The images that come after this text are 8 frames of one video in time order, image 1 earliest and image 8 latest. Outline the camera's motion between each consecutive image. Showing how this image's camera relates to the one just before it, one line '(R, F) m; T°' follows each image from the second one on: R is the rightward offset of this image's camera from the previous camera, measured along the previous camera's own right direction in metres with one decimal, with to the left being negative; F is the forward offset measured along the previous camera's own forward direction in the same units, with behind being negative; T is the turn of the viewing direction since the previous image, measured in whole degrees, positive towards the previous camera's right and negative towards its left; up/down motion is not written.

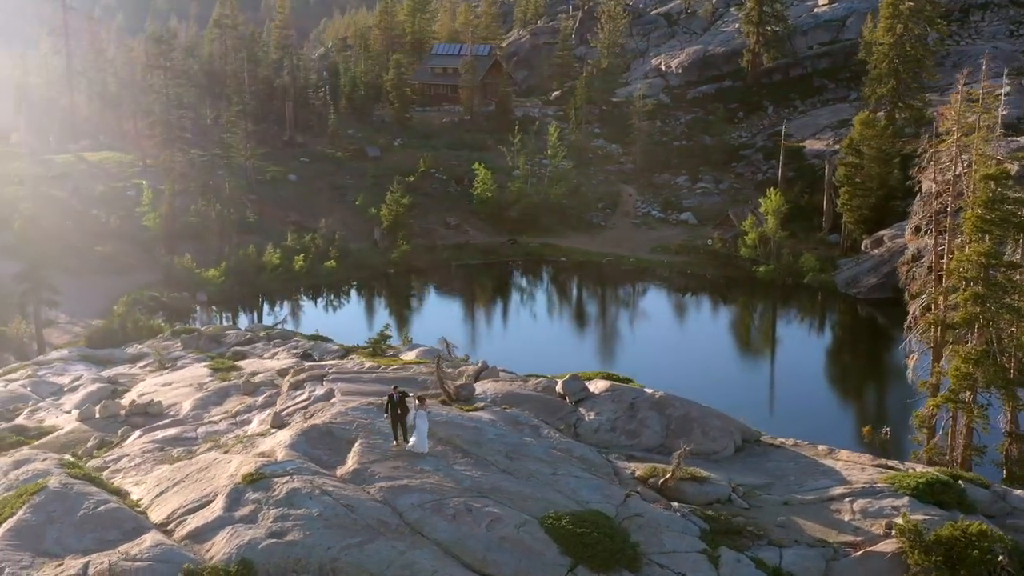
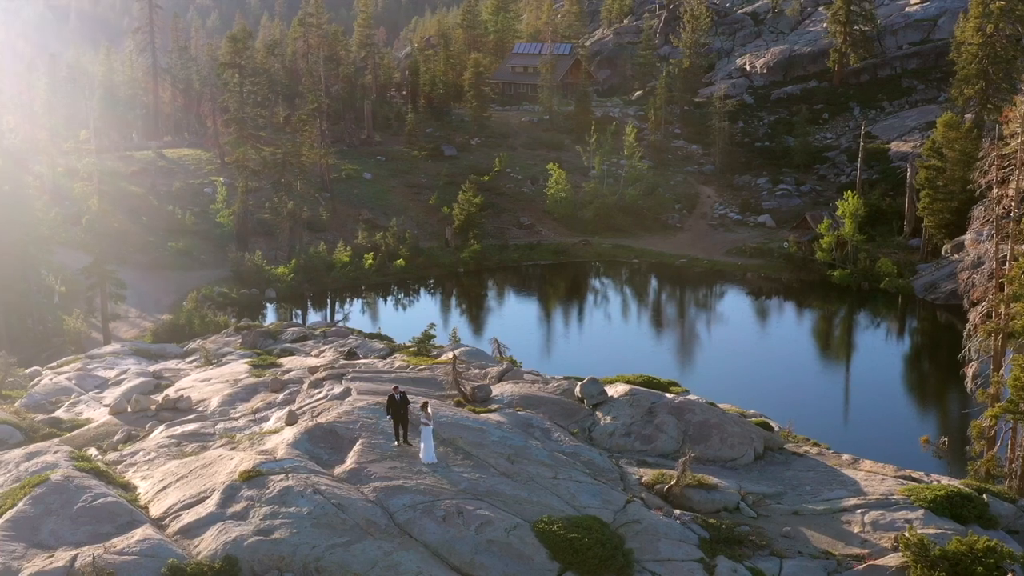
(+1.3, +0.1) m; -4°
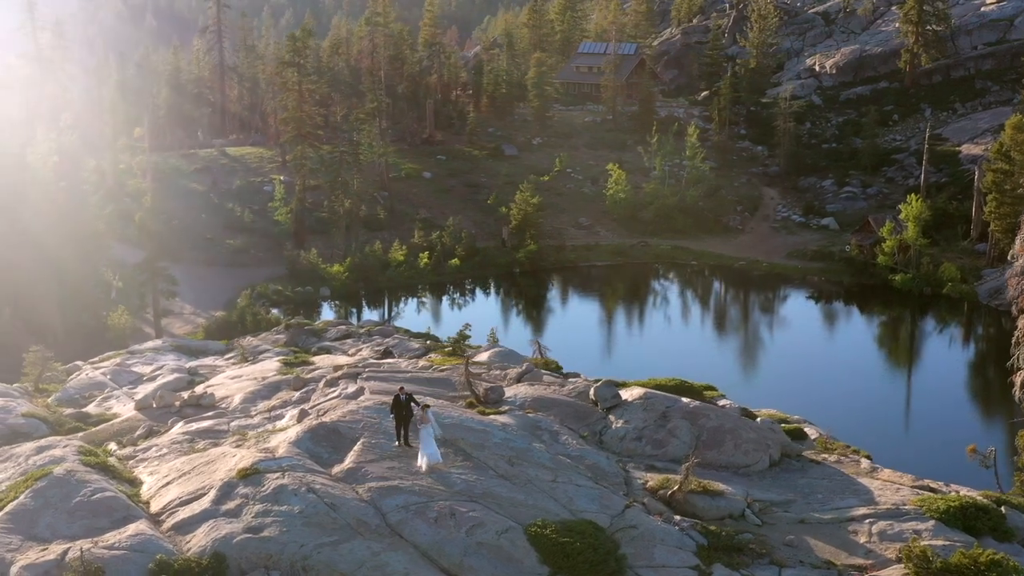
(+1.1, +0.1) m; -3°
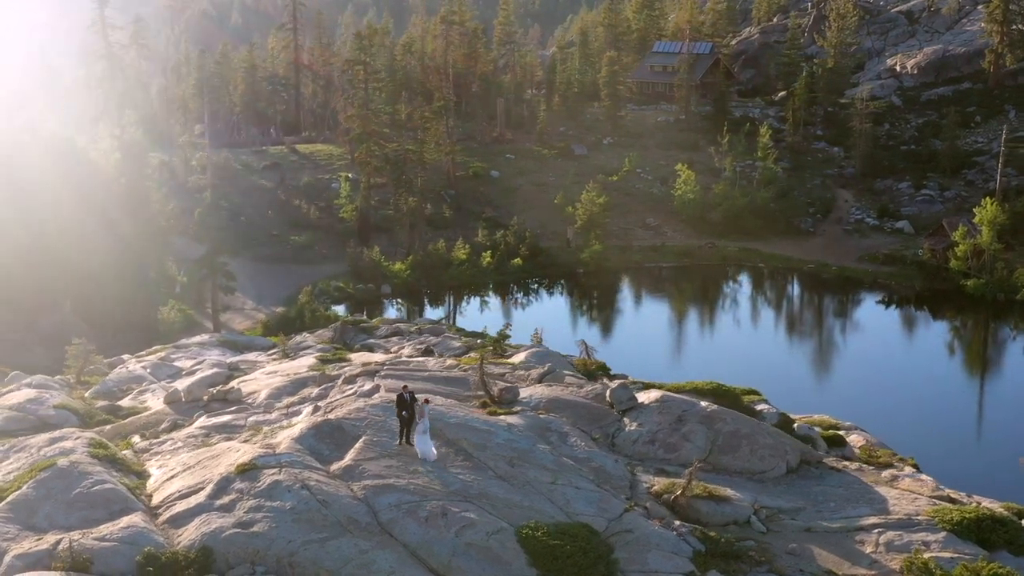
(+1.2, +0.1) m; -4°
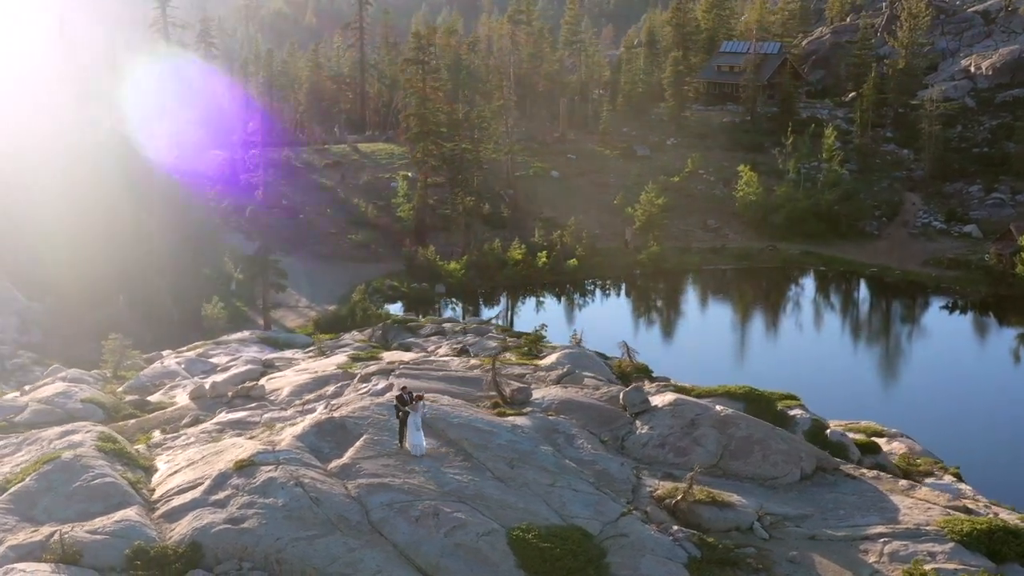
(+1.1, +0.1) m; -3°
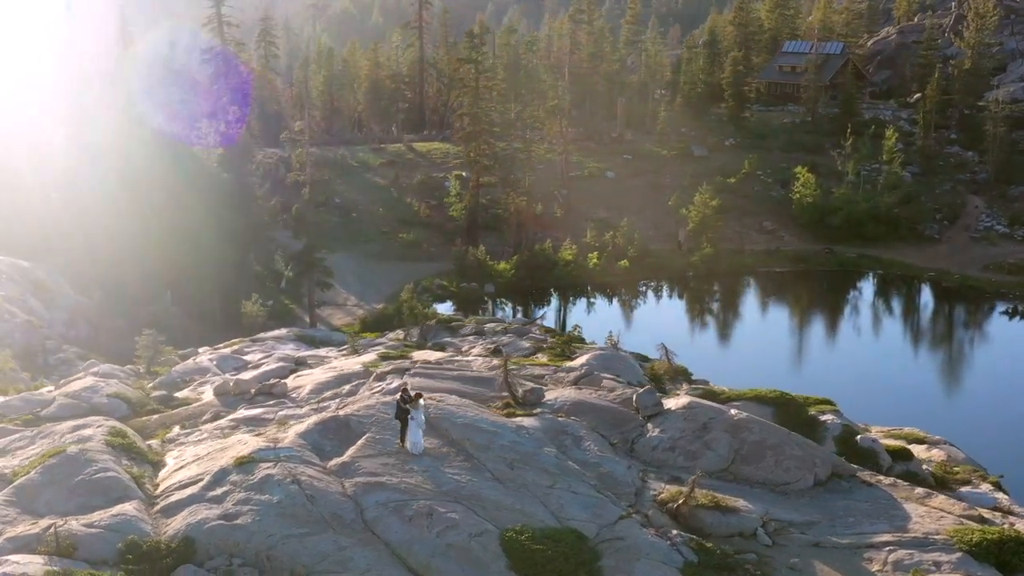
(+1.0, +0.1) m; -3°
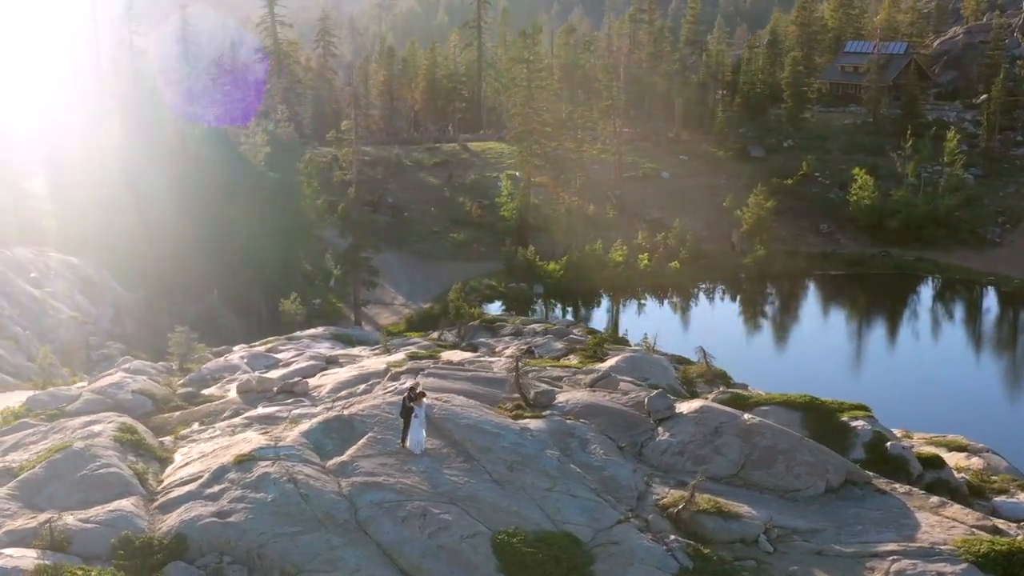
(+1.0, +0.1) m; -3°
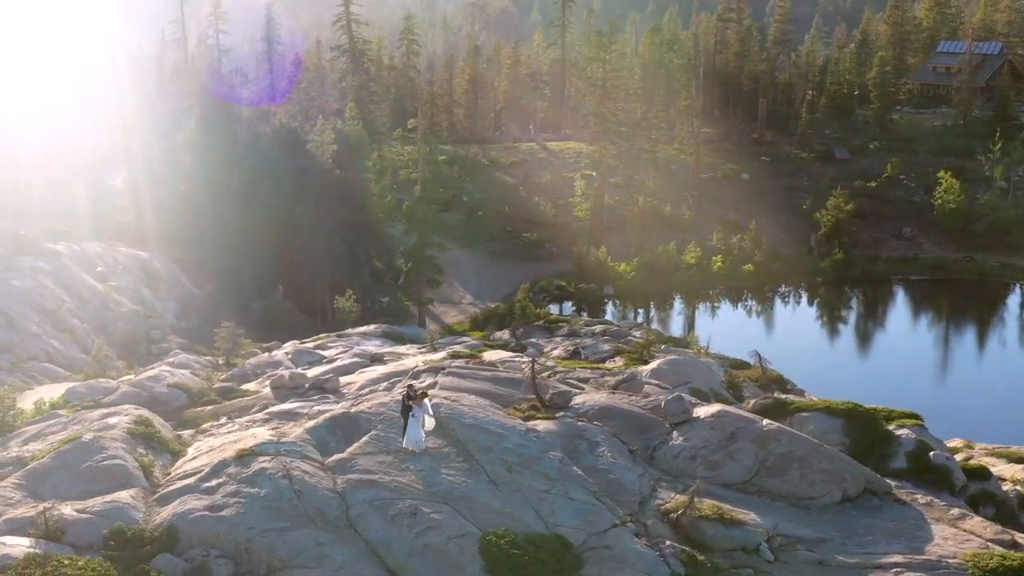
(+1.4, +0.2) m; -4°
